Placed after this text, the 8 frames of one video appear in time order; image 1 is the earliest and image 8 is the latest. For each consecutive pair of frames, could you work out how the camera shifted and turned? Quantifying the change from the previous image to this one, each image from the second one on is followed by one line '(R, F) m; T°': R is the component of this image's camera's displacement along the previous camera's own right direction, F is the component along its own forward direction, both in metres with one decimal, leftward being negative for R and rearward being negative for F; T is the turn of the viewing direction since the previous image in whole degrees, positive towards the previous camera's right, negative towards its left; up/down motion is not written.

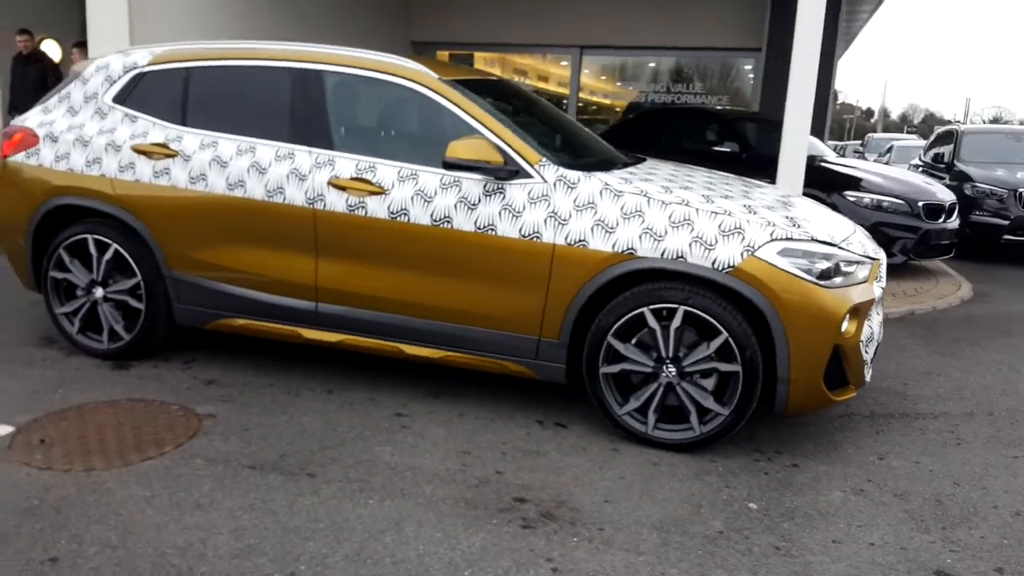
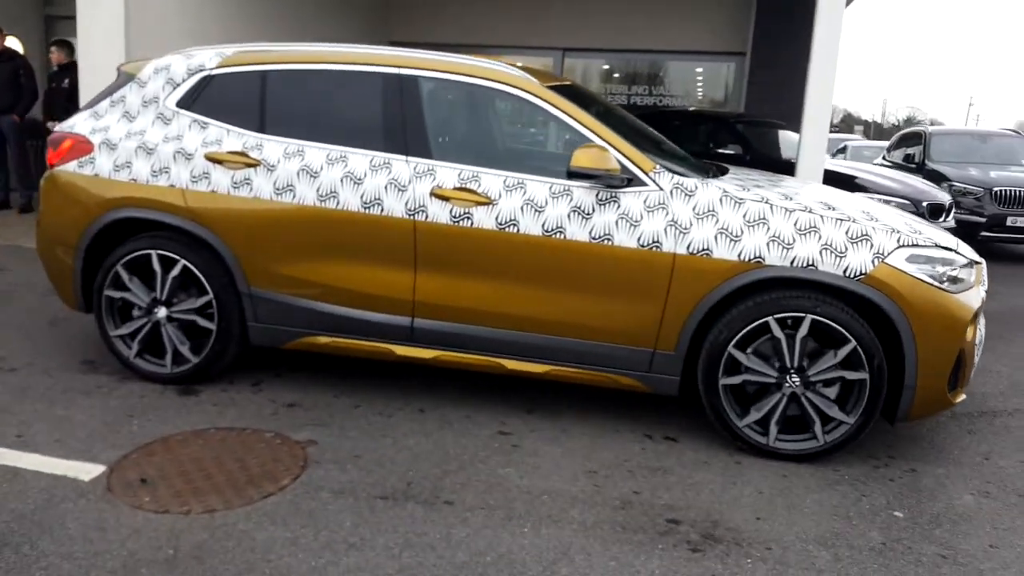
(-1.0, +0.2) m; +5°
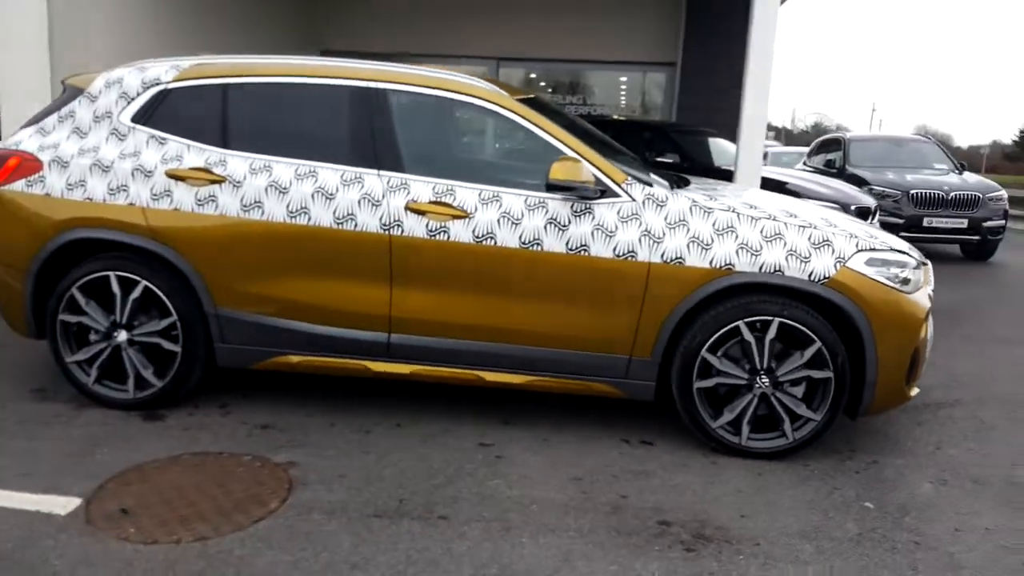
(-0.3, 0.0) m; +5°
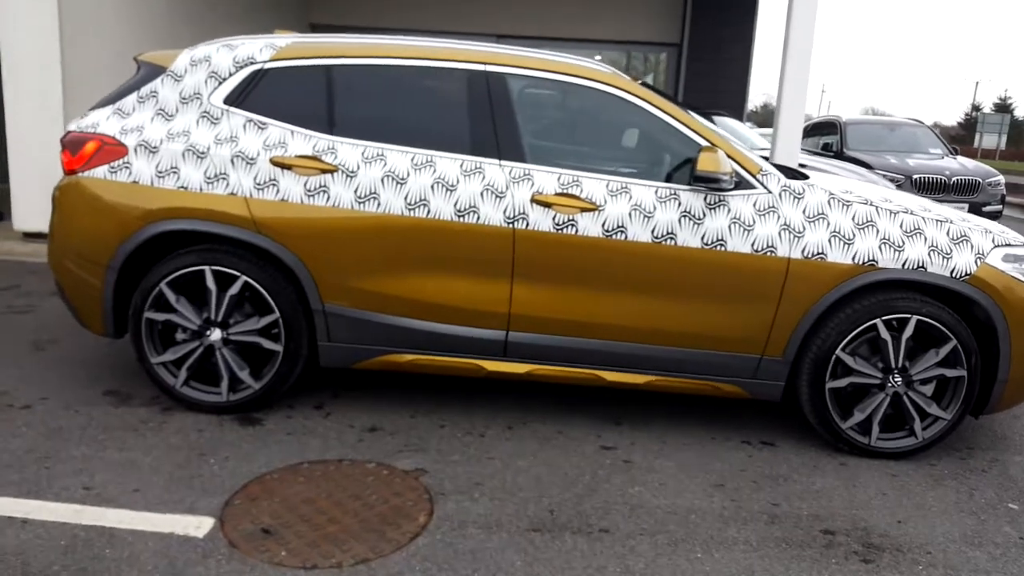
(-0.9, +0.2) m; +3°
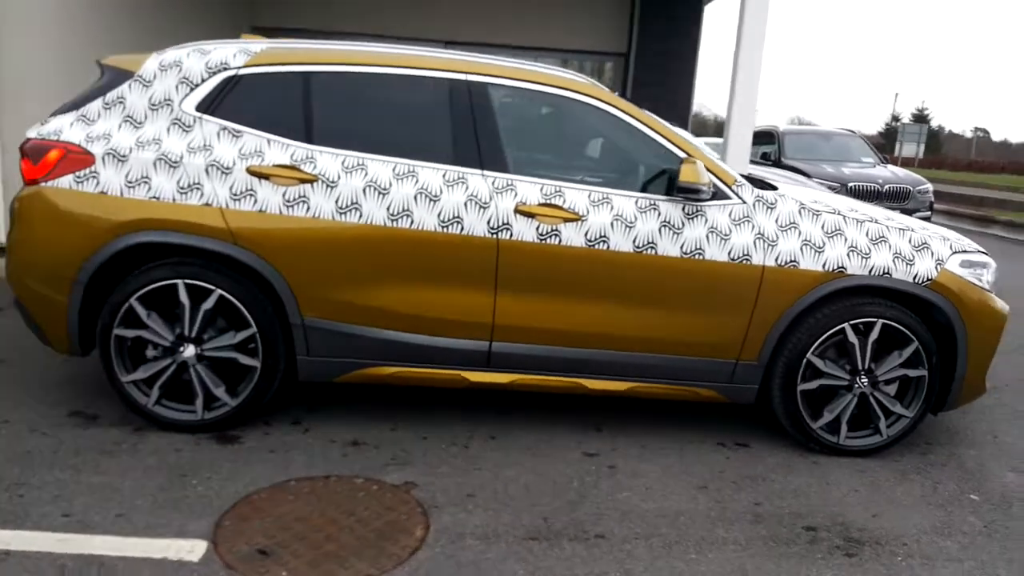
(-0.2, 0.0) m; +5°
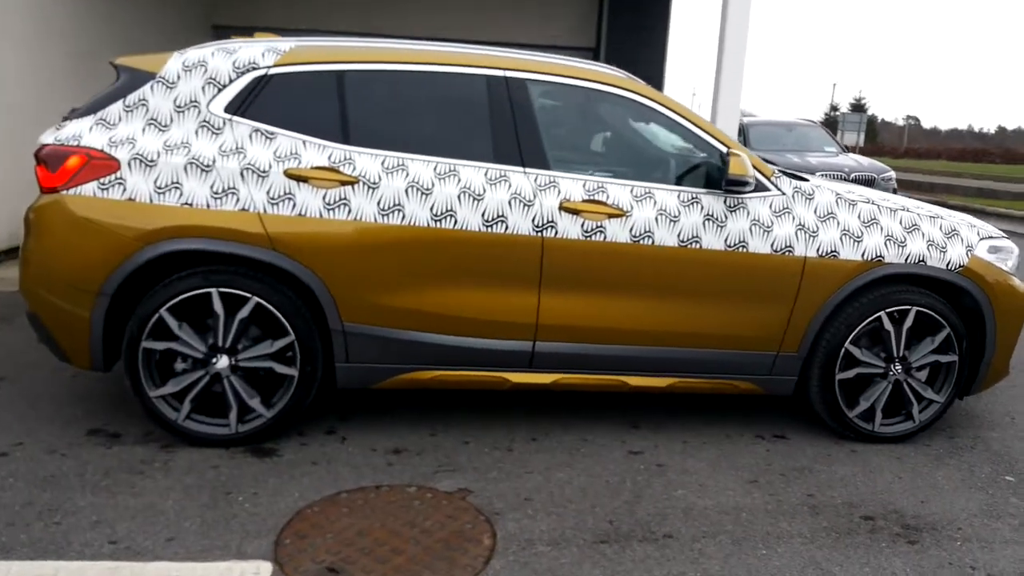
(-0.5, +0.1) m; +3°
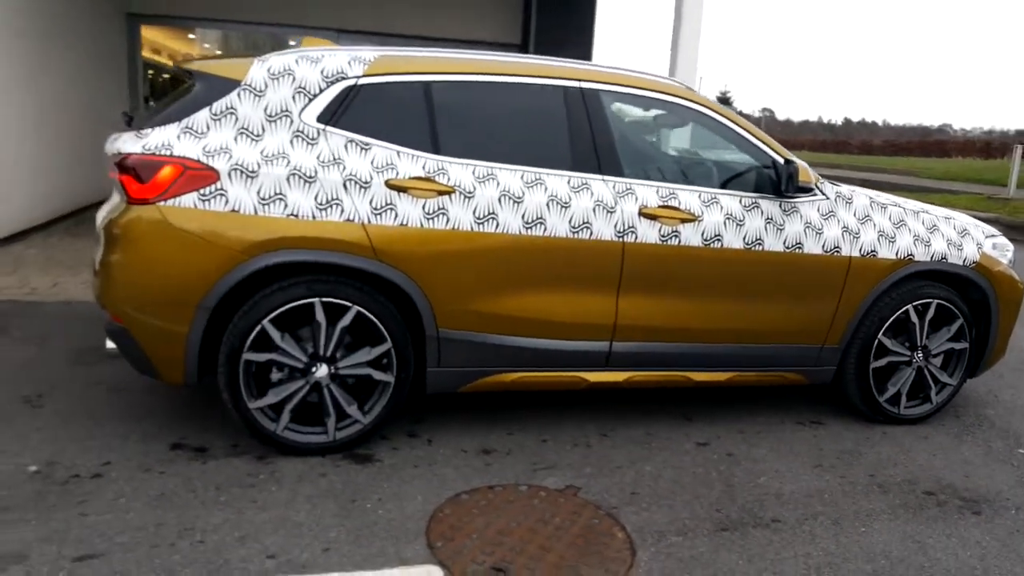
(-1.0, -0.1) m; +7°
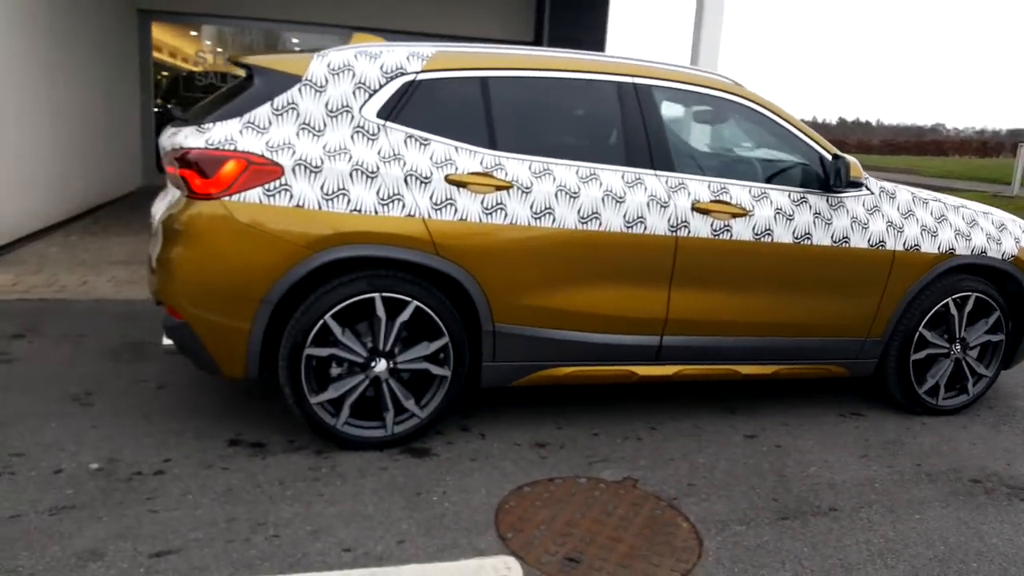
(-0.4, 0.0) m; +1°
